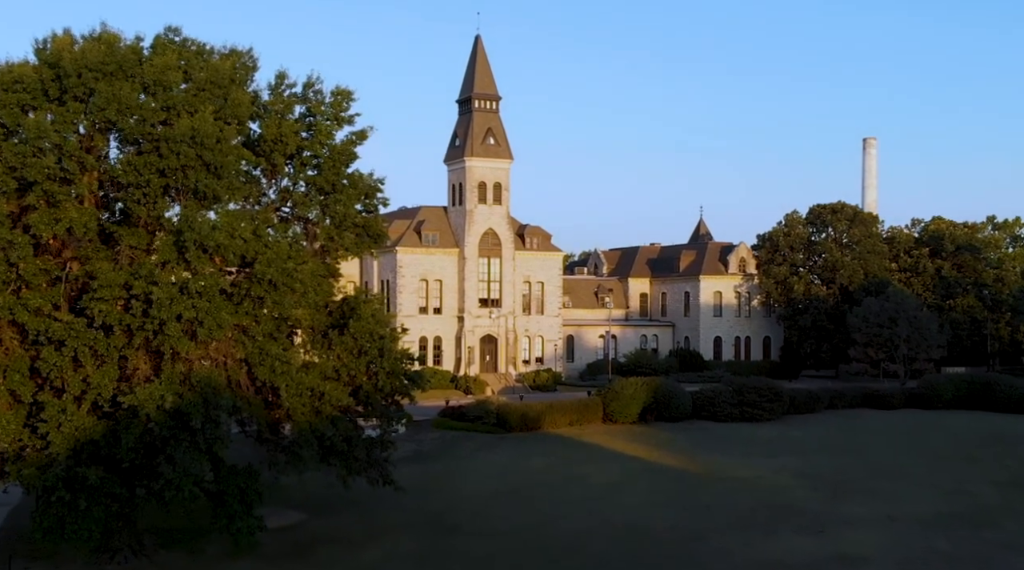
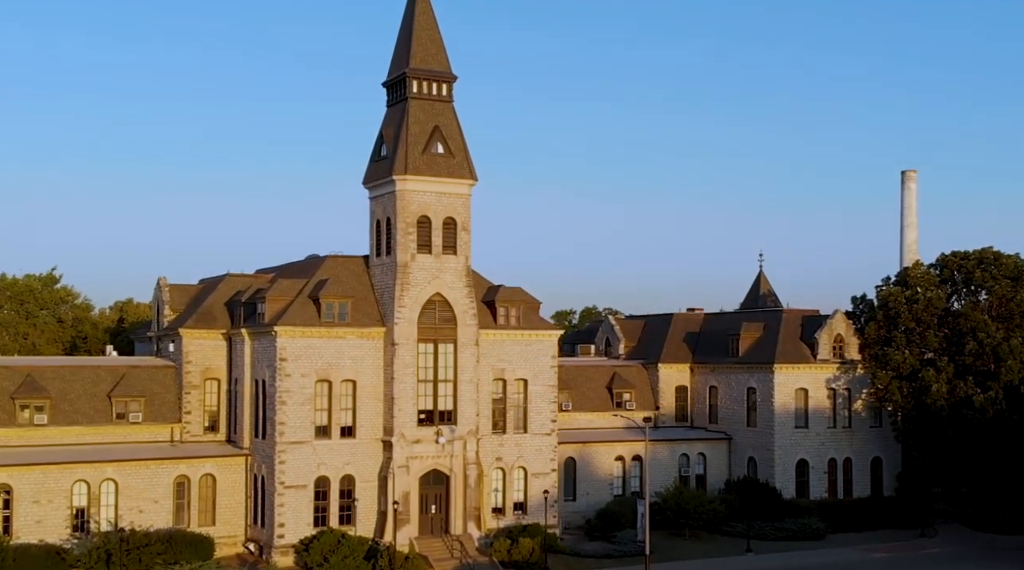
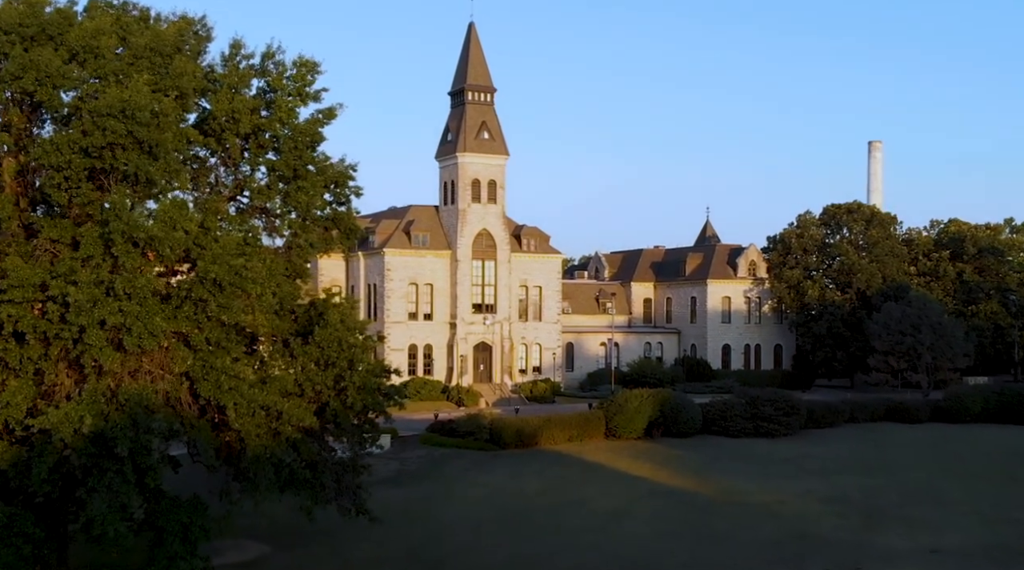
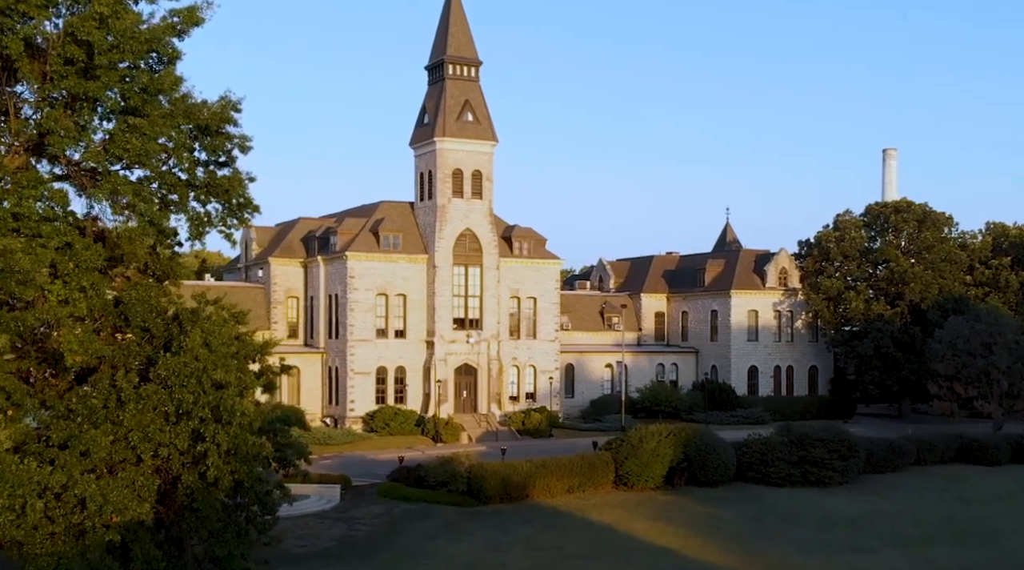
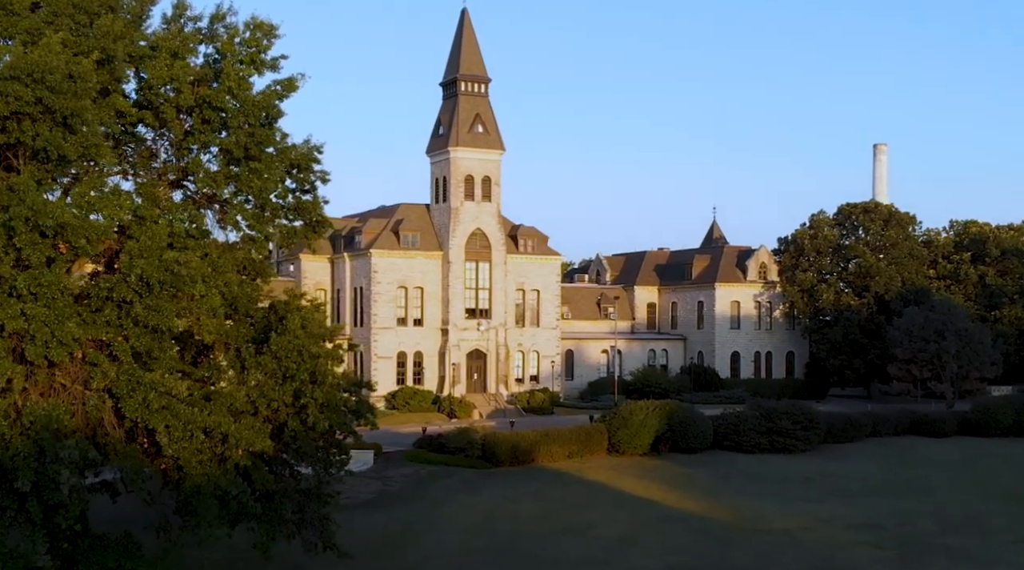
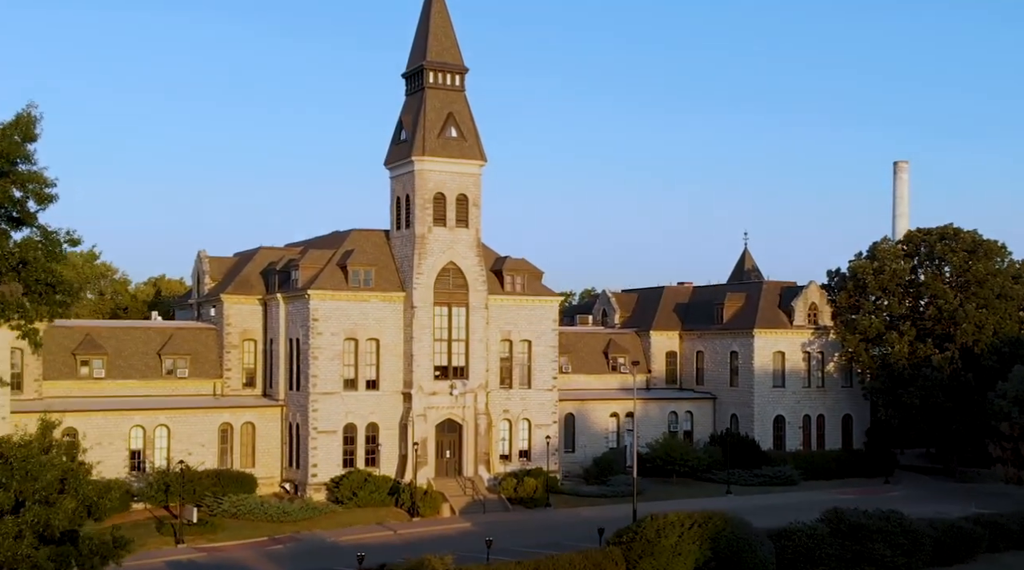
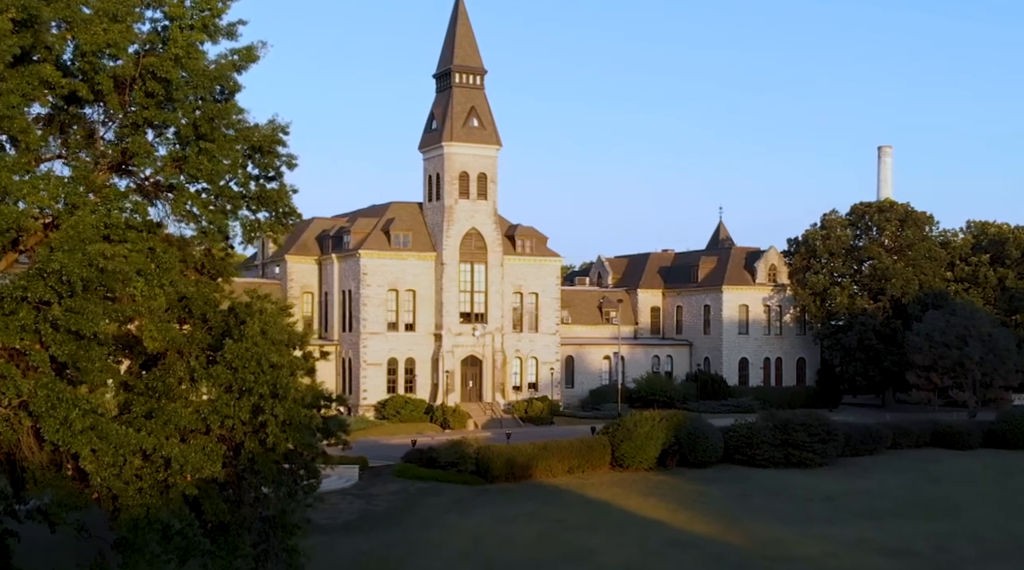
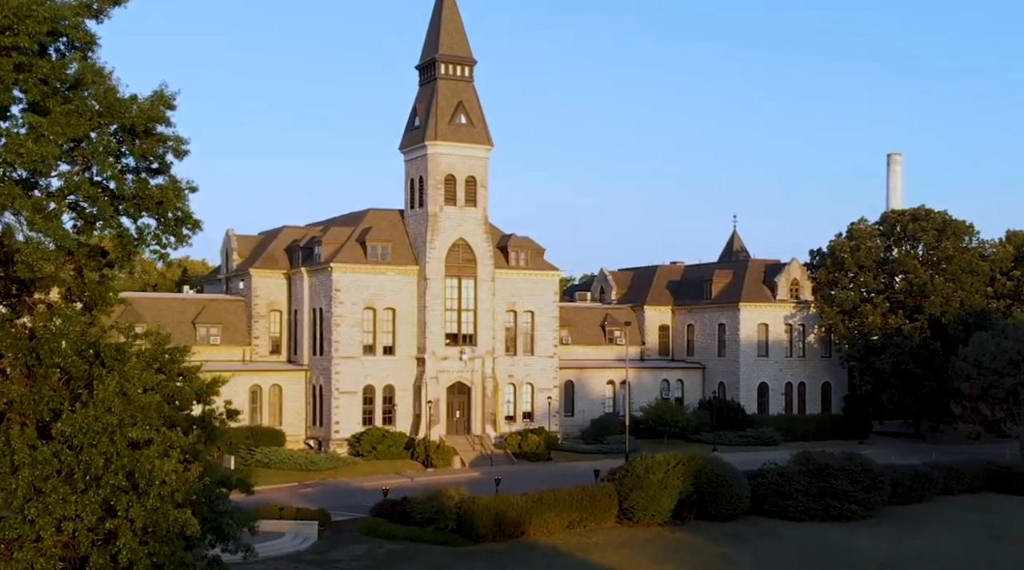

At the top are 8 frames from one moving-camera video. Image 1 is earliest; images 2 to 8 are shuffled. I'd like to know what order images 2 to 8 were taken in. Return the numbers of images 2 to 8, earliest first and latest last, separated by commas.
3, 5, 7, 4, 8, 6, 2
